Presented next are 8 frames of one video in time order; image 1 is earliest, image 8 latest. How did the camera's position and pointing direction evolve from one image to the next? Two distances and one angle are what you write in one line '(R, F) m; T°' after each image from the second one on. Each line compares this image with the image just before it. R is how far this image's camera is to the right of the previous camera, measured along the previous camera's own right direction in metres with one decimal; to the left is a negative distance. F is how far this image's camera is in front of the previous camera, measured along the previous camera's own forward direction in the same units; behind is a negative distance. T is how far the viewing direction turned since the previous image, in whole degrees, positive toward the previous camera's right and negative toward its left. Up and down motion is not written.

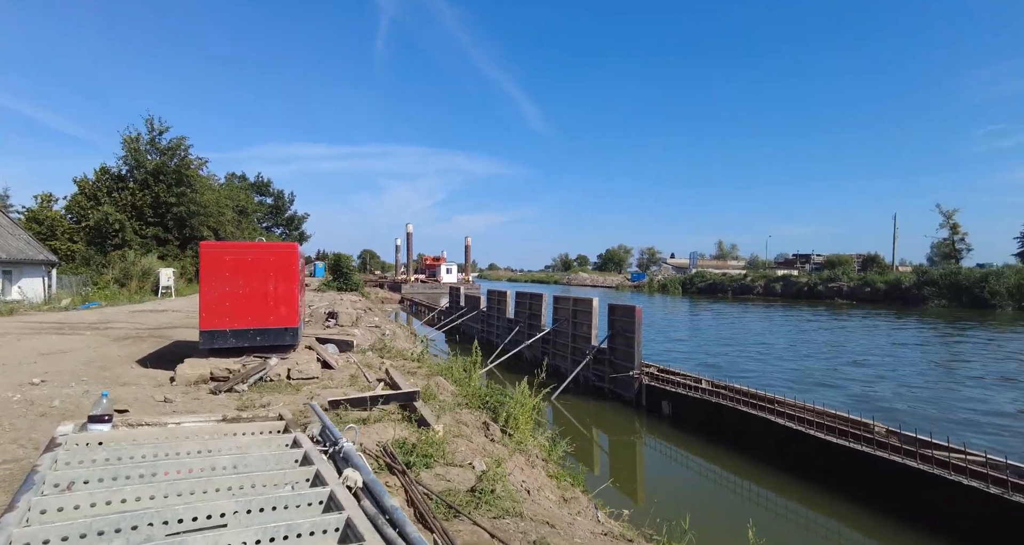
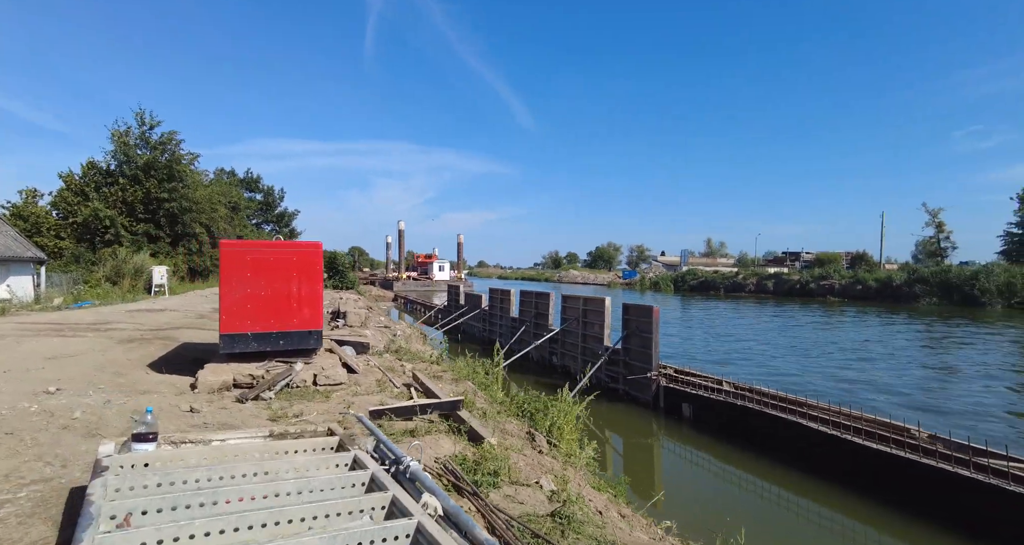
(-0.6, +0.3) m; +1°
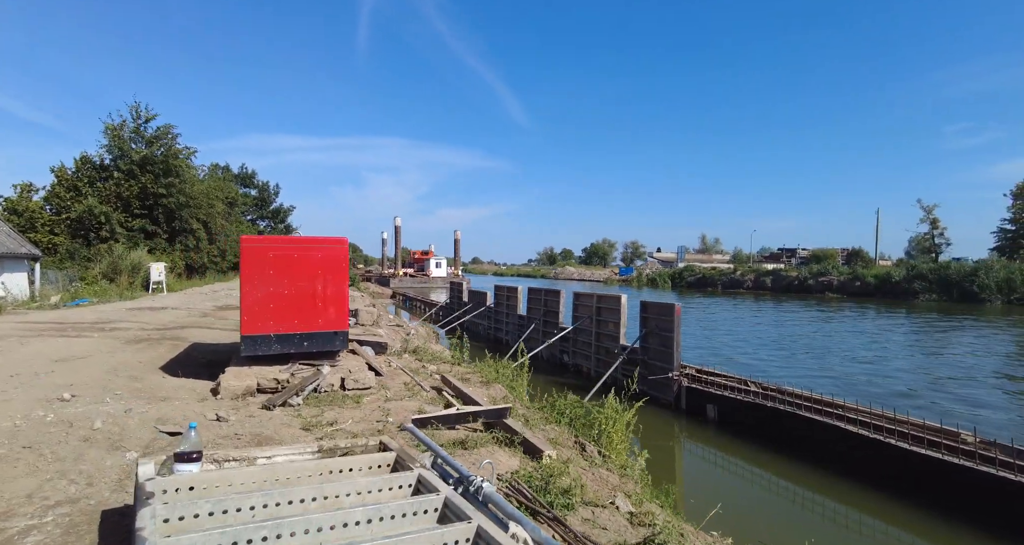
(-0.5, +0.4) m; +1°
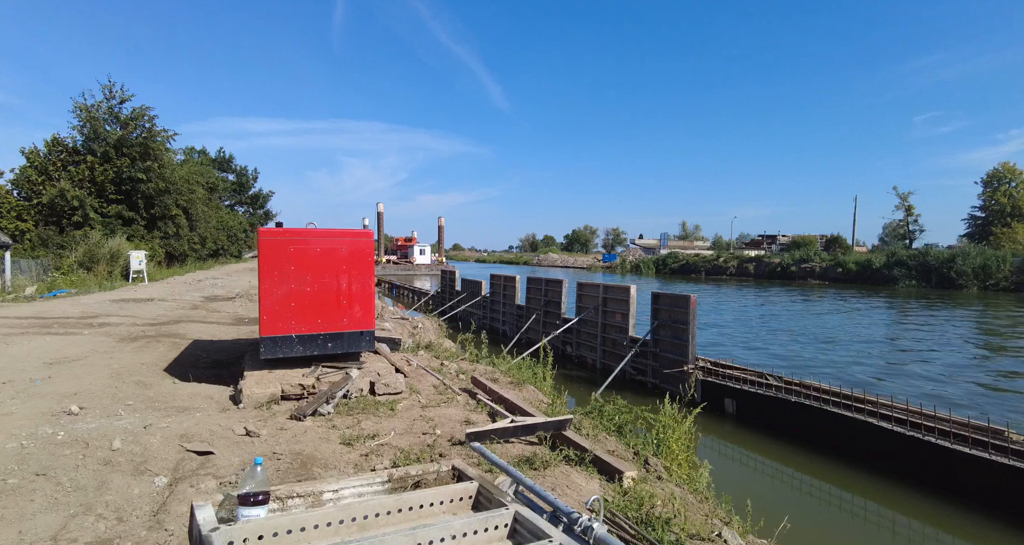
(-0.7, +0.5) m; +2°
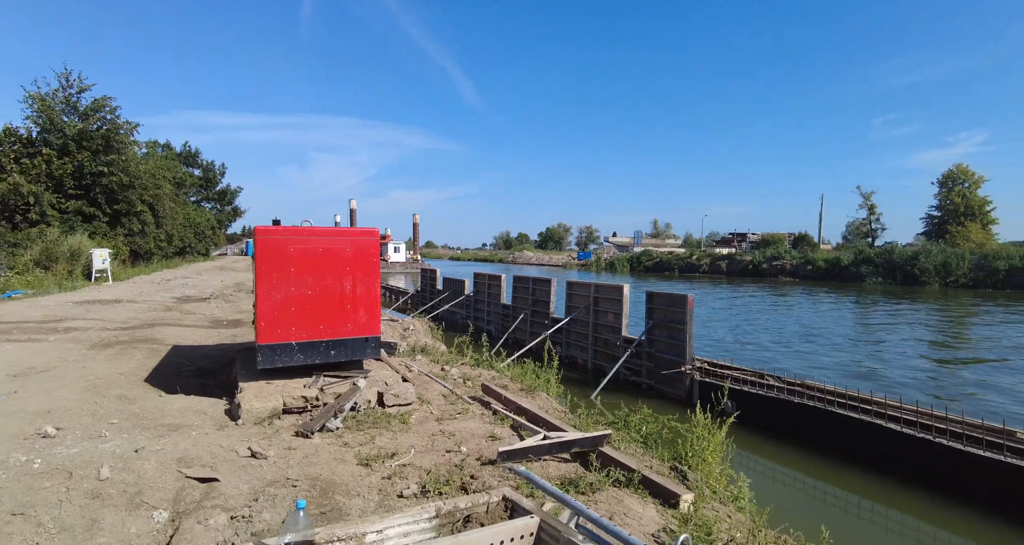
(-0.5, +0.4) m; +3°
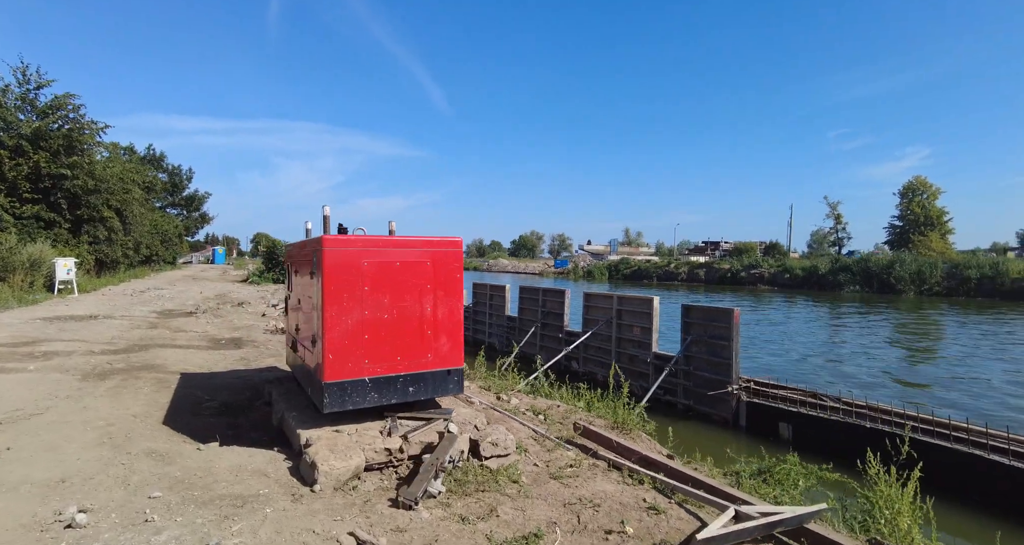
(-1.3, +1.0) m; +3°
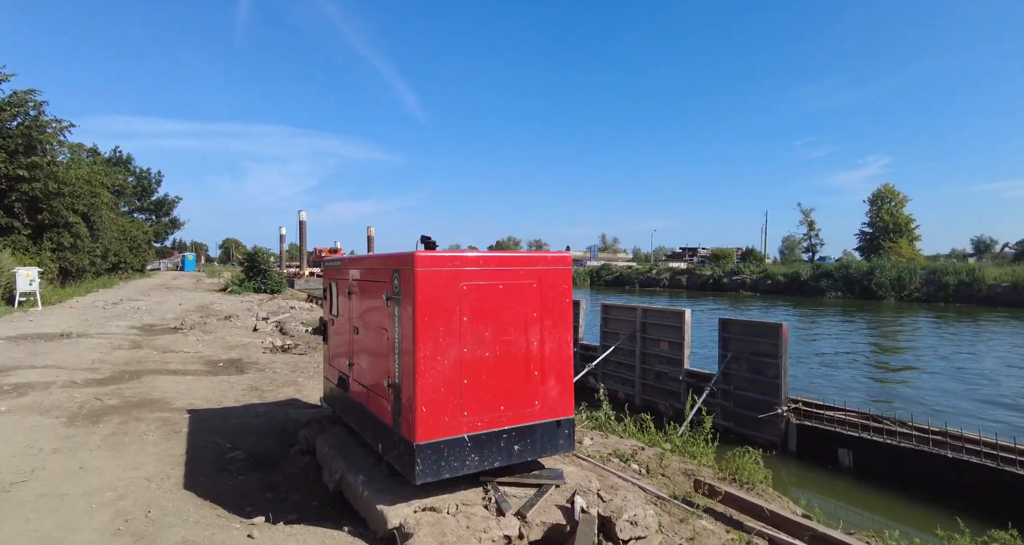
(-1.1, +1.0) m; +3°
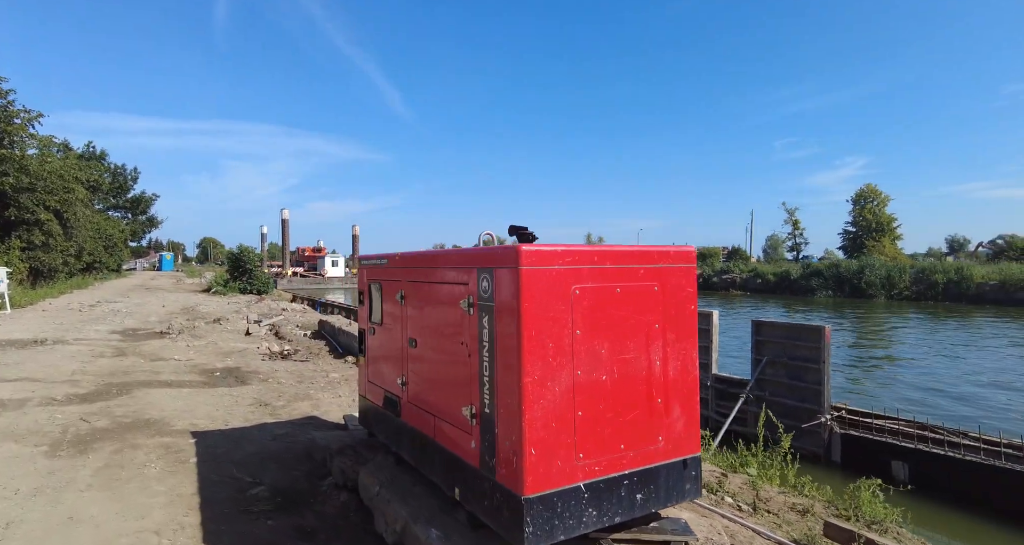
(-0.7, +0.8) m; +2°
